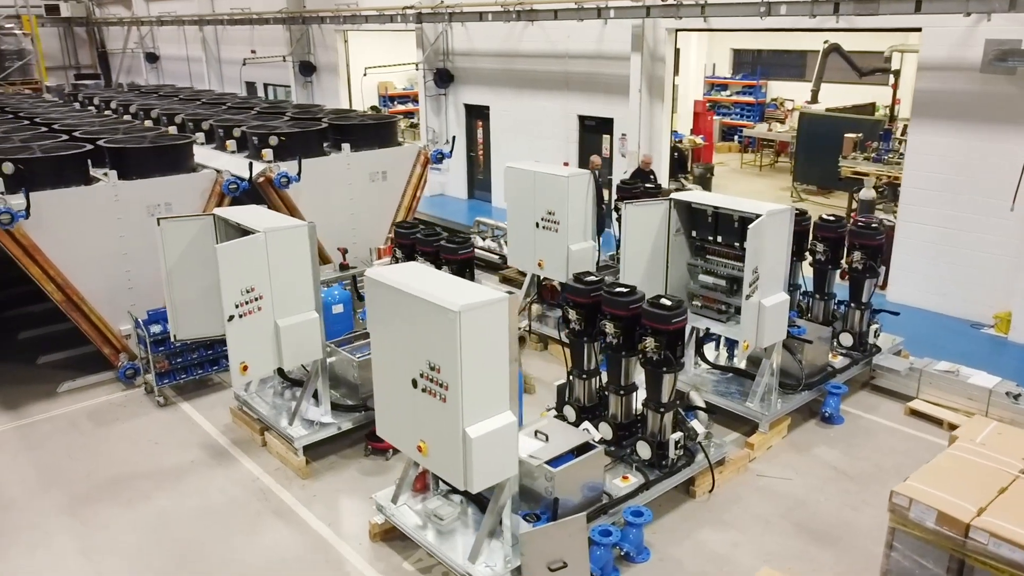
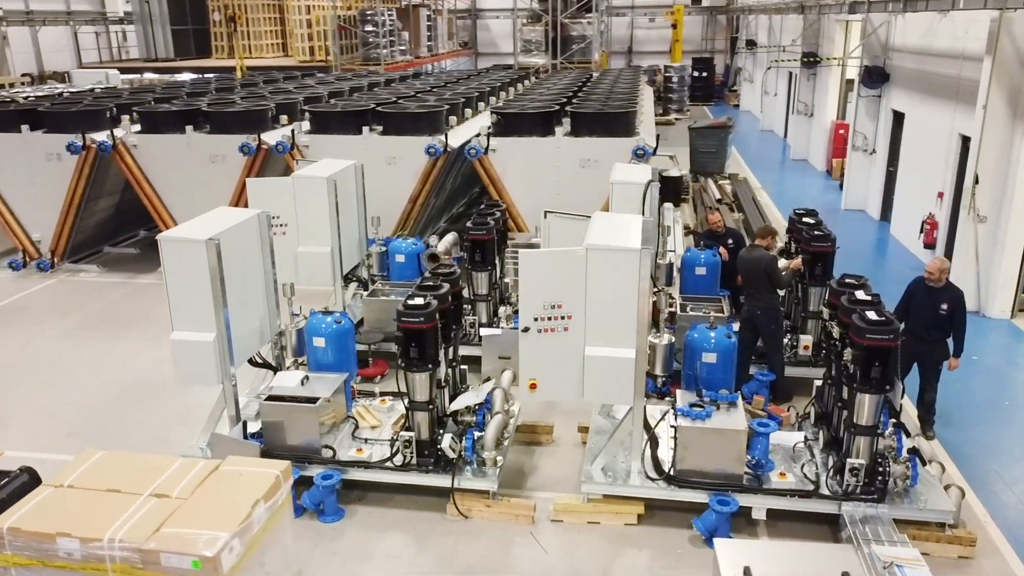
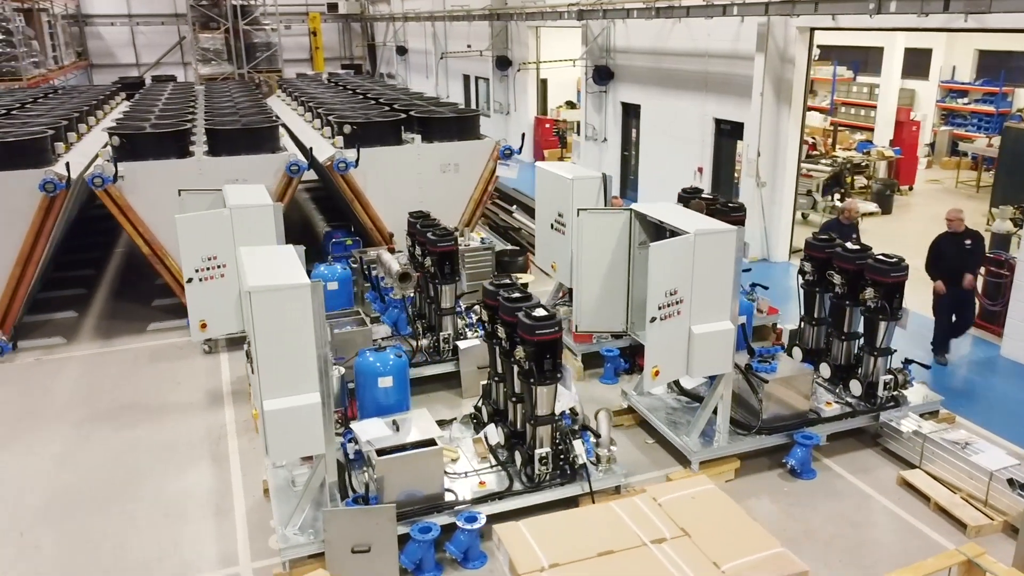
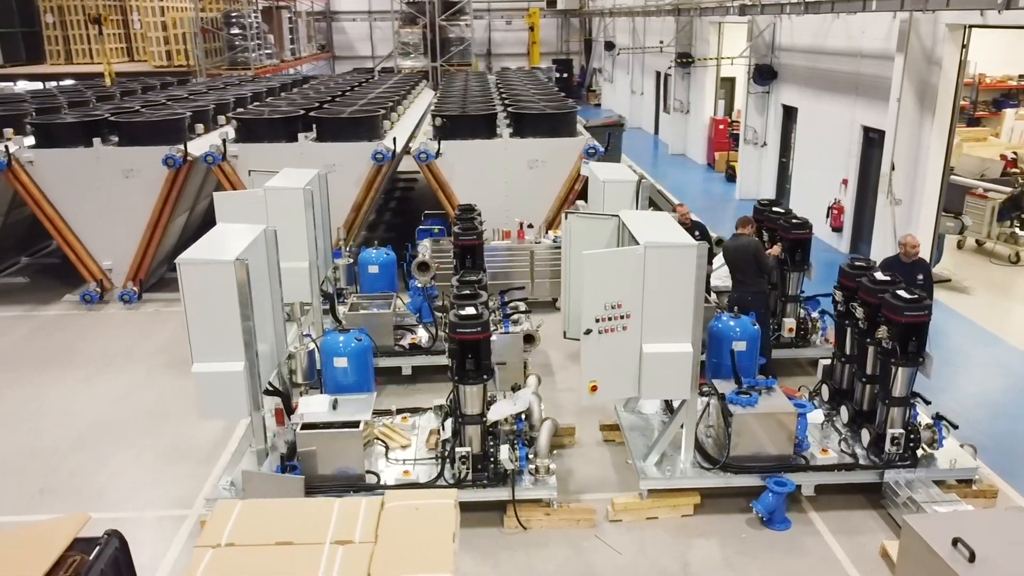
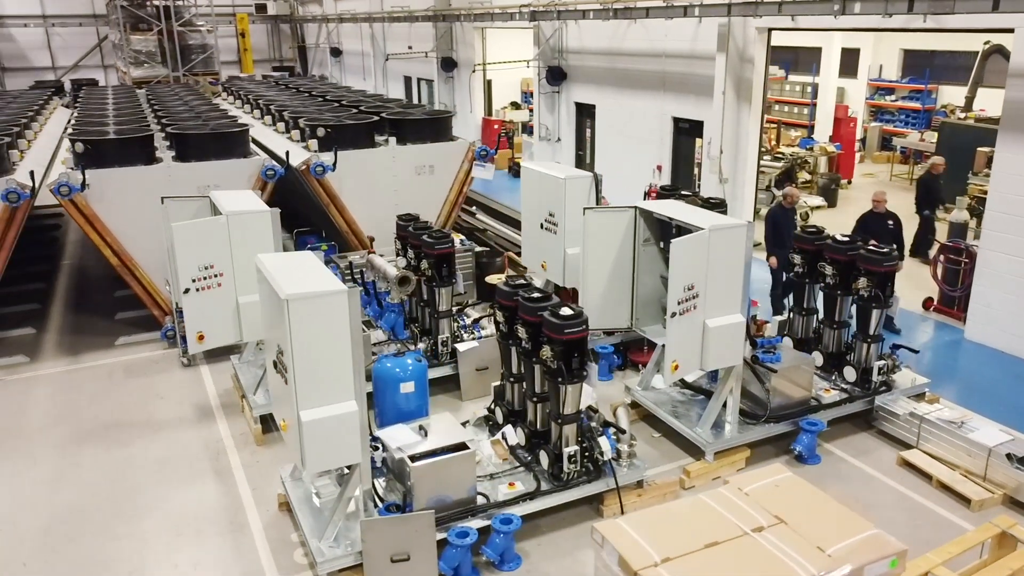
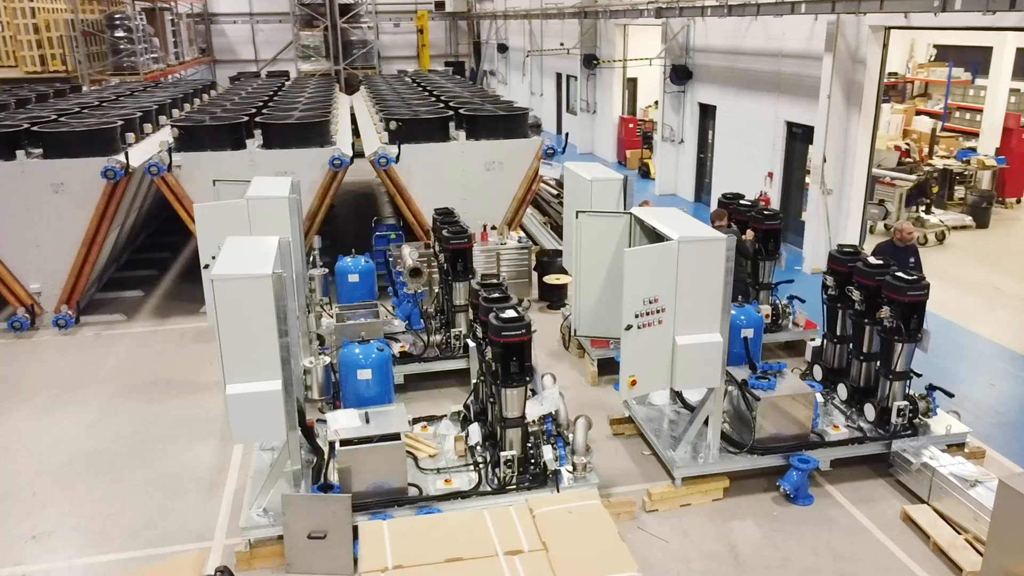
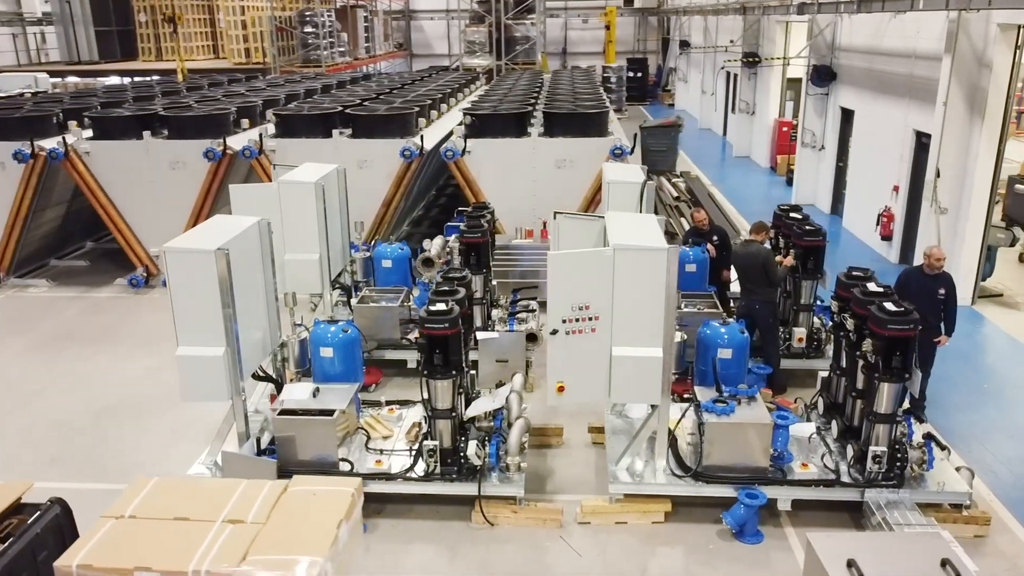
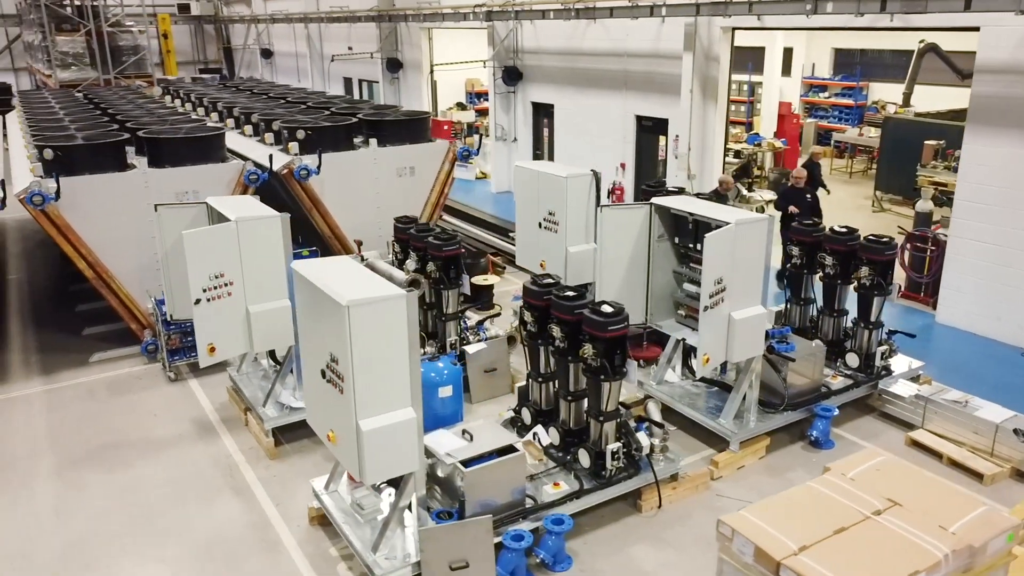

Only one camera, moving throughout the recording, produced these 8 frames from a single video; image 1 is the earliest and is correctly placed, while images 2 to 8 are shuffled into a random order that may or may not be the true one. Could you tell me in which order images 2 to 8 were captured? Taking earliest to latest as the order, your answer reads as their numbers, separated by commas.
8, 5, 3, 6, 4, 7, 2
